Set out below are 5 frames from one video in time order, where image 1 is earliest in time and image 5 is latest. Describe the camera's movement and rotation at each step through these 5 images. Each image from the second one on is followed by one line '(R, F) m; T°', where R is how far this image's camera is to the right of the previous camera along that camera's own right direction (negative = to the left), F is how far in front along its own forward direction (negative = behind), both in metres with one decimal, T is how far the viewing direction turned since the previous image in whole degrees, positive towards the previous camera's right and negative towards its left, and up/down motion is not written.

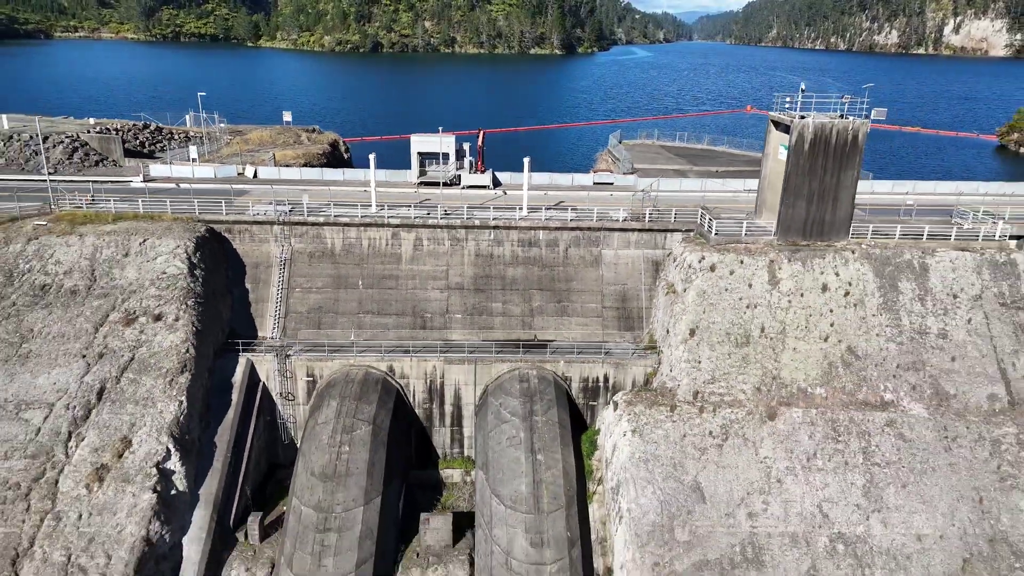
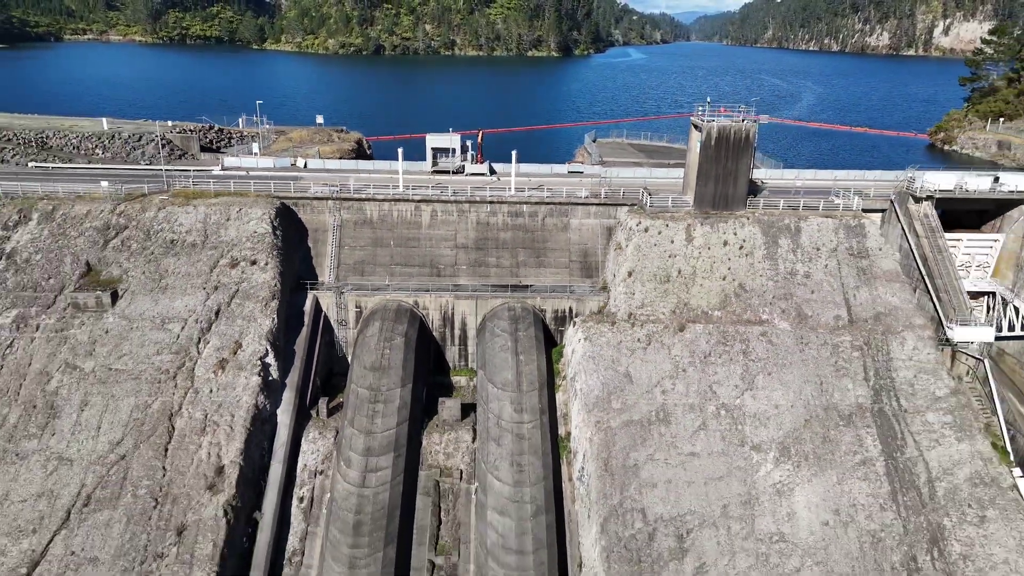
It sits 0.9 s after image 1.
(+0.3, -5.3) m; 0°
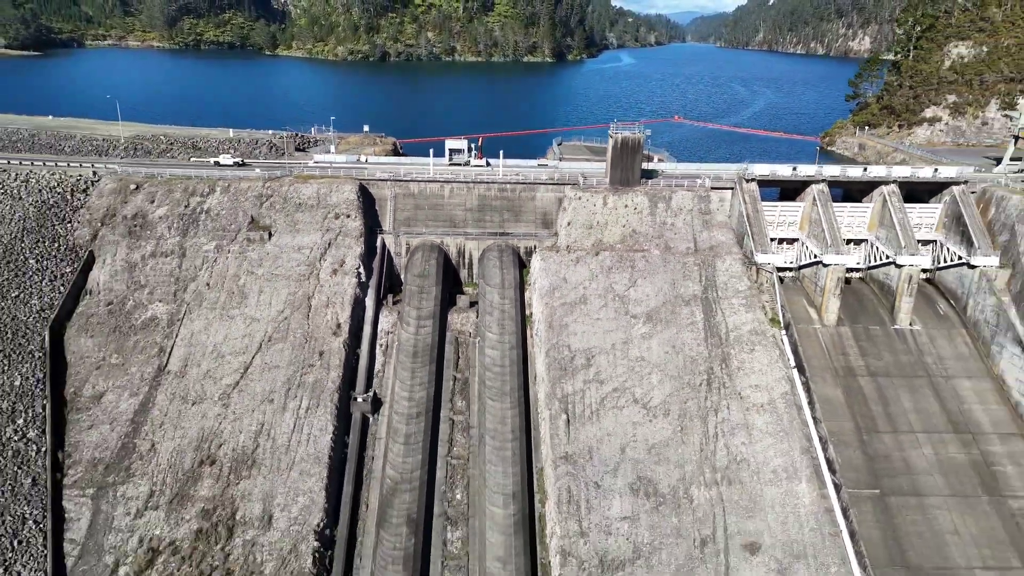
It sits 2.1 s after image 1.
(+0.6, -12.8) m; 0°
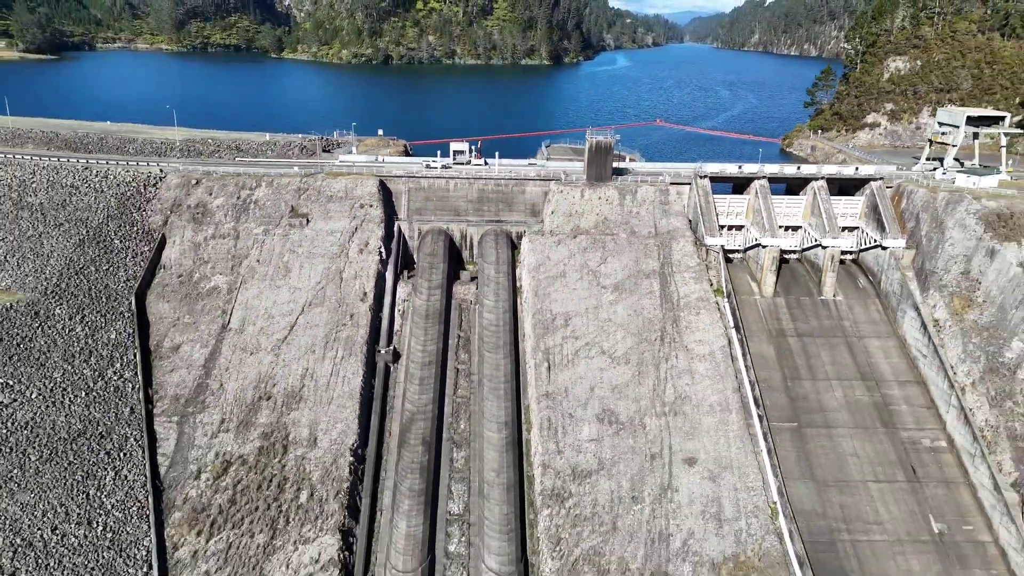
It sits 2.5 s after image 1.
(+0.4, -6.7) m; 0°
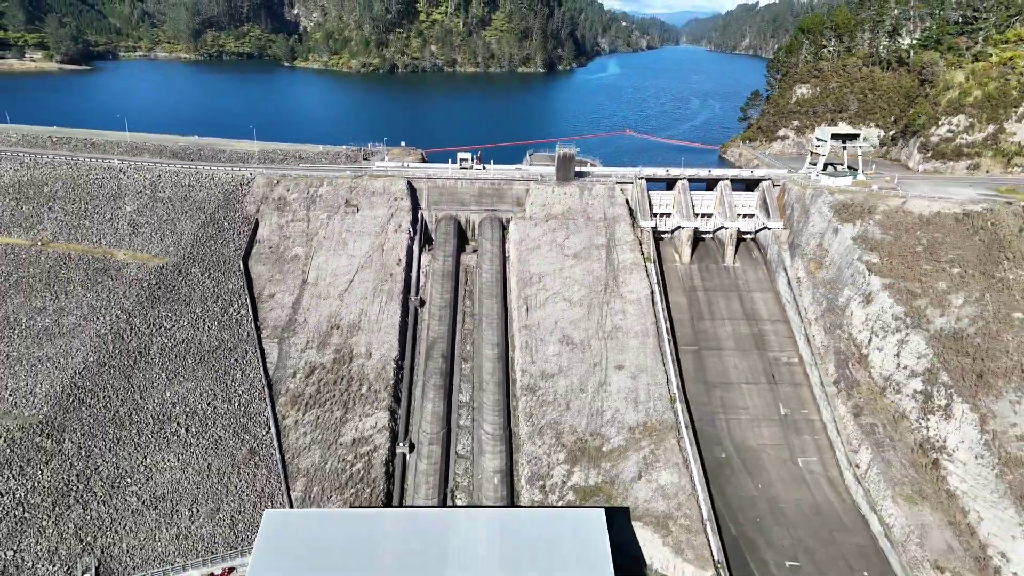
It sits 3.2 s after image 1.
(+0.8, -15.1) m; 0°
